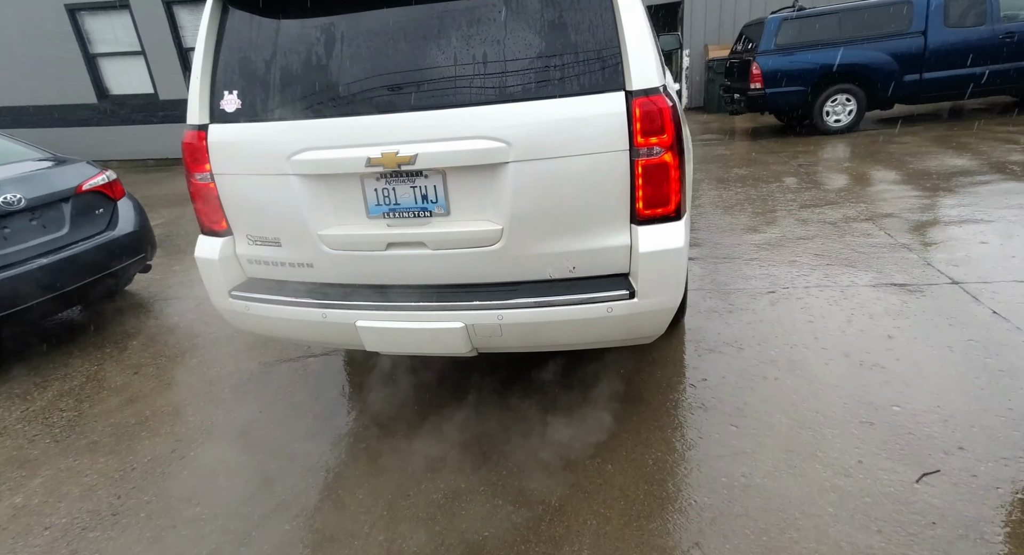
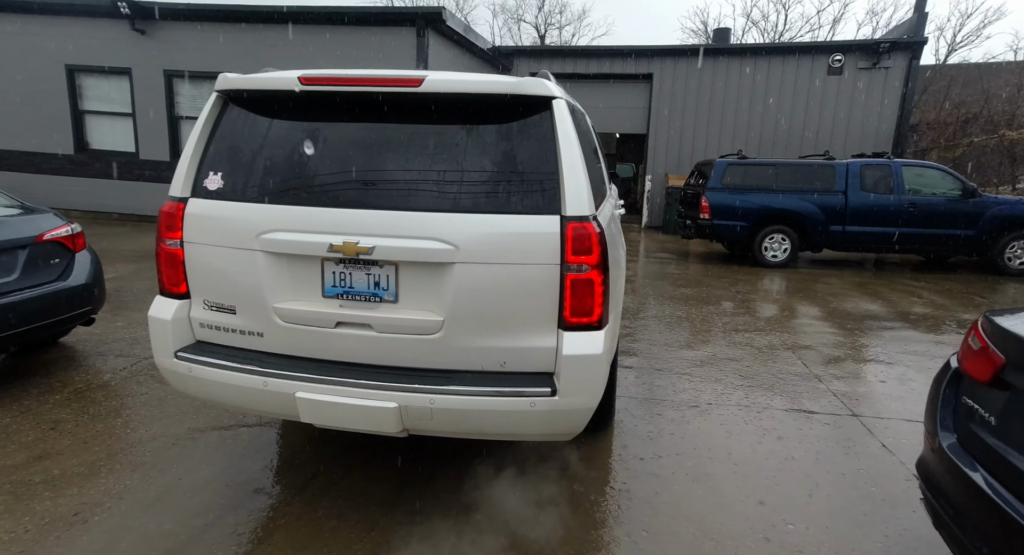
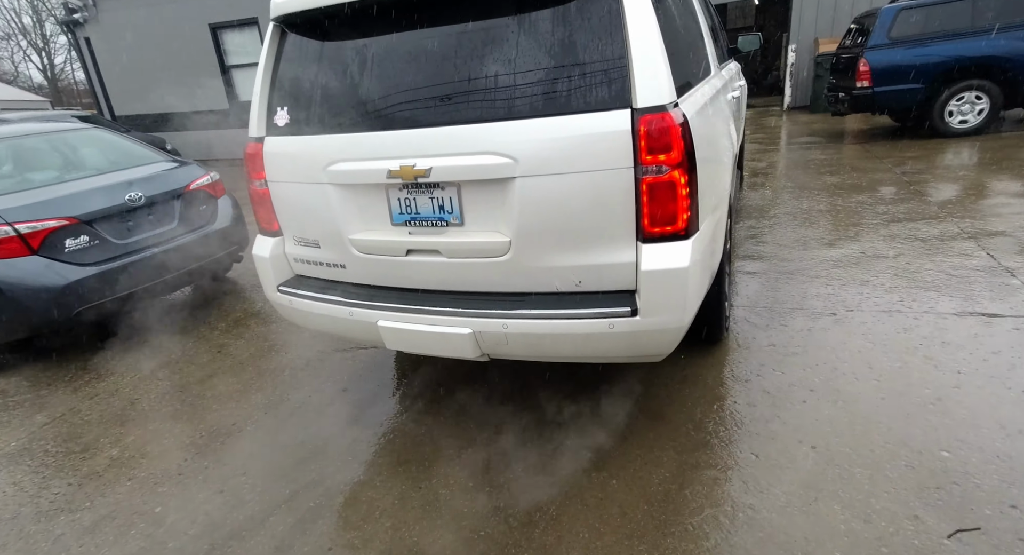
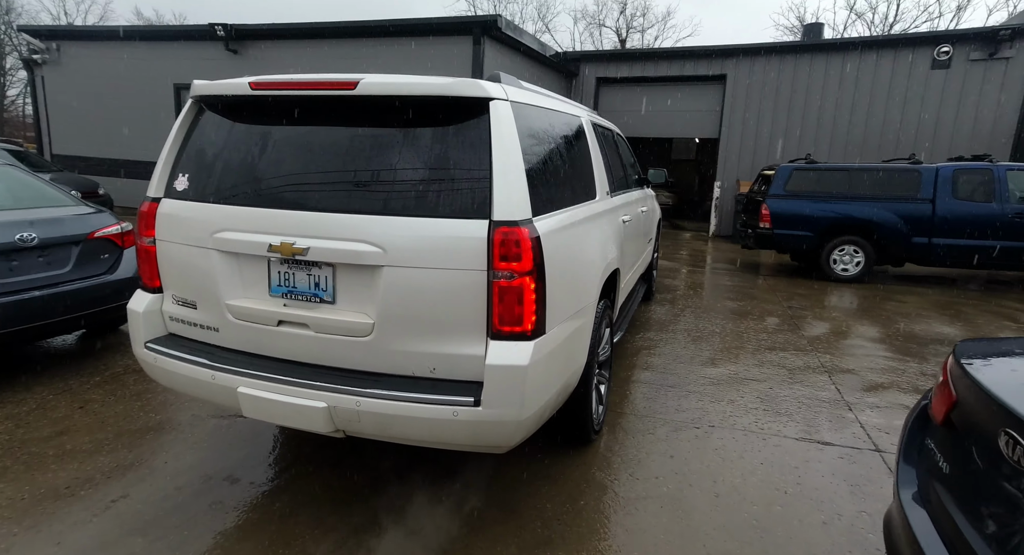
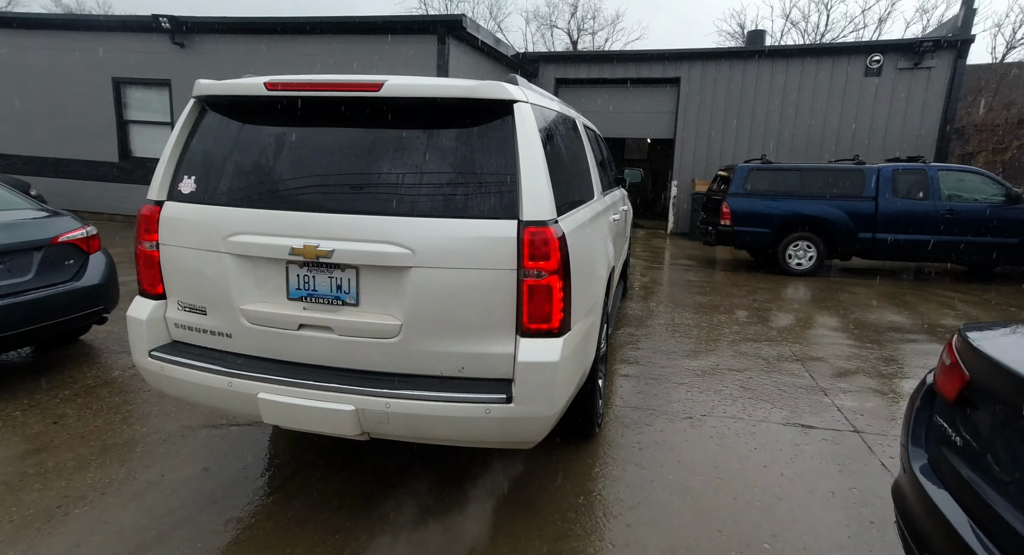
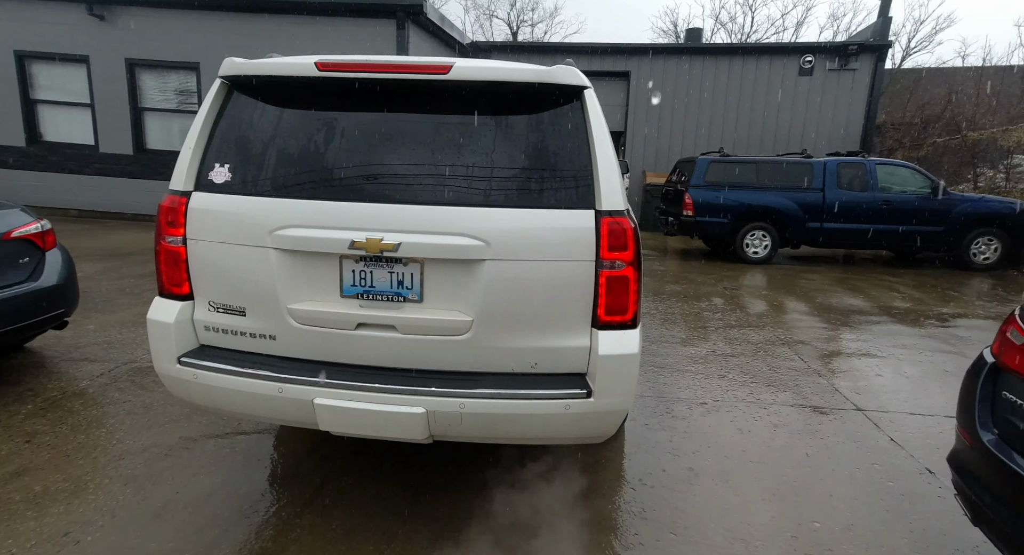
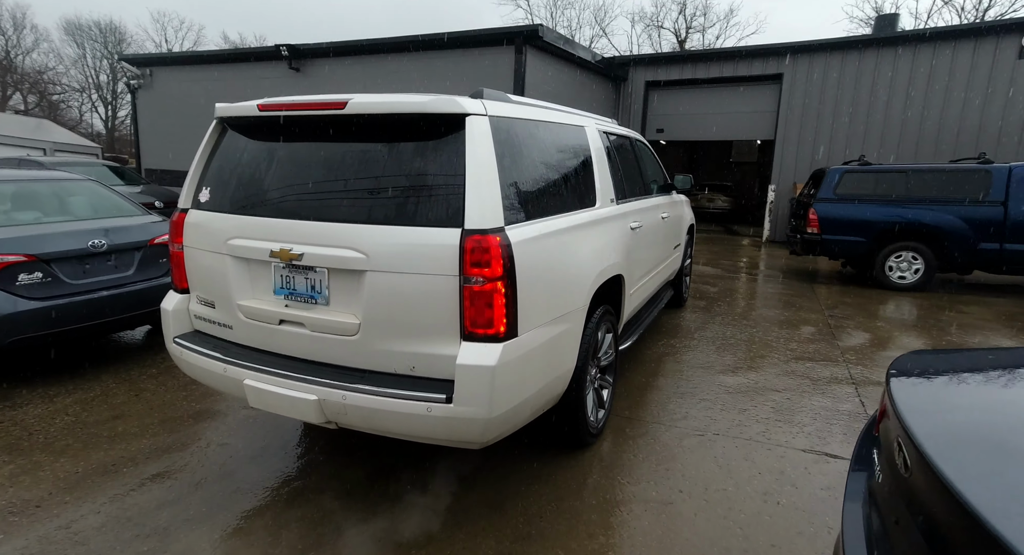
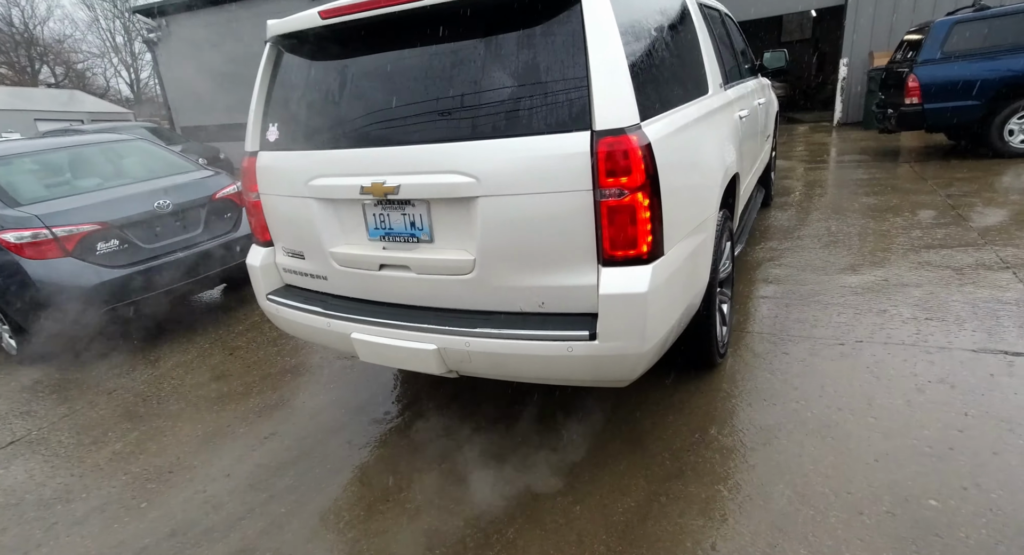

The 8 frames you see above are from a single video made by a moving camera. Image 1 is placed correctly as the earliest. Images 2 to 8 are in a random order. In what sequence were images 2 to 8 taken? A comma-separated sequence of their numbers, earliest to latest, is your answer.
3, 8, 7, 4, 5, 2, 6
